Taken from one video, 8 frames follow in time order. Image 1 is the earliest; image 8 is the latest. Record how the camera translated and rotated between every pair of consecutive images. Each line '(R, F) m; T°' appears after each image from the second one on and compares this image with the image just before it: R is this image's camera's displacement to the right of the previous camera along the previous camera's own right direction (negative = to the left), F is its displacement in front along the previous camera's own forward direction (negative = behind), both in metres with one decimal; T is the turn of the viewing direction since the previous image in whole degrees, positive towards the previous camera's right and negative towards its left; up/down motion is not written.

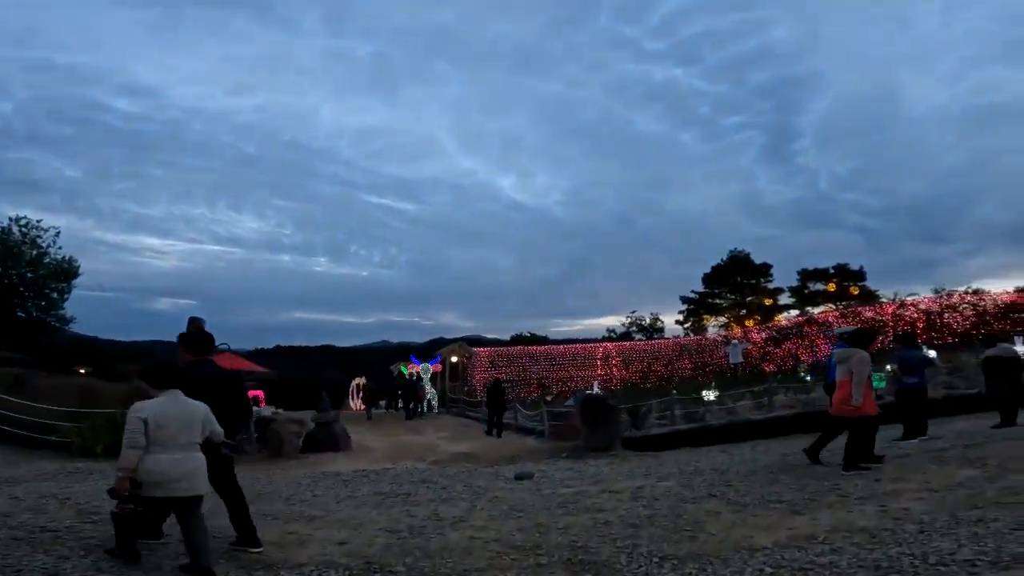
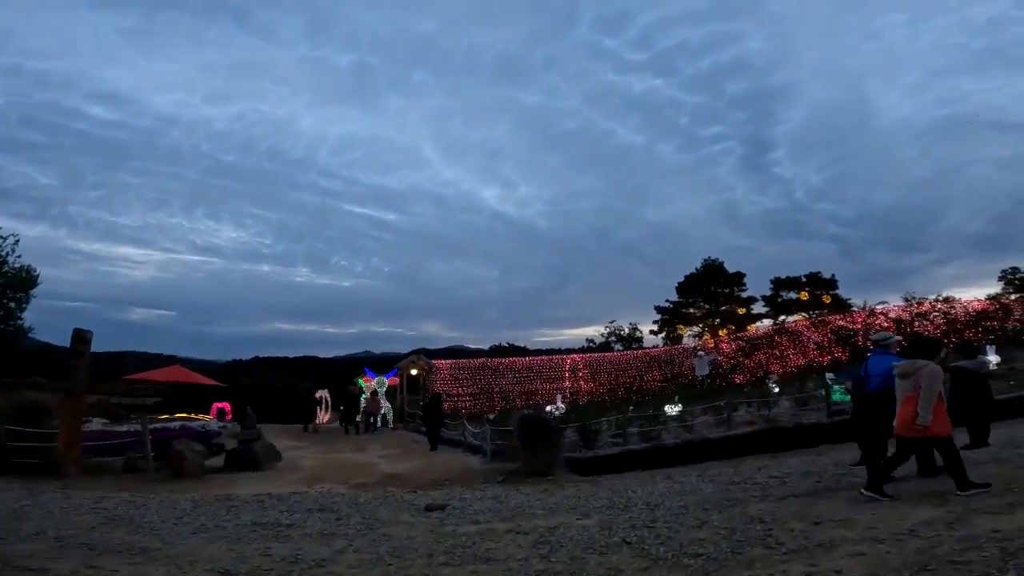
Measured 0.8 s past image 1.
(+1.4, +1.3) m; +2°
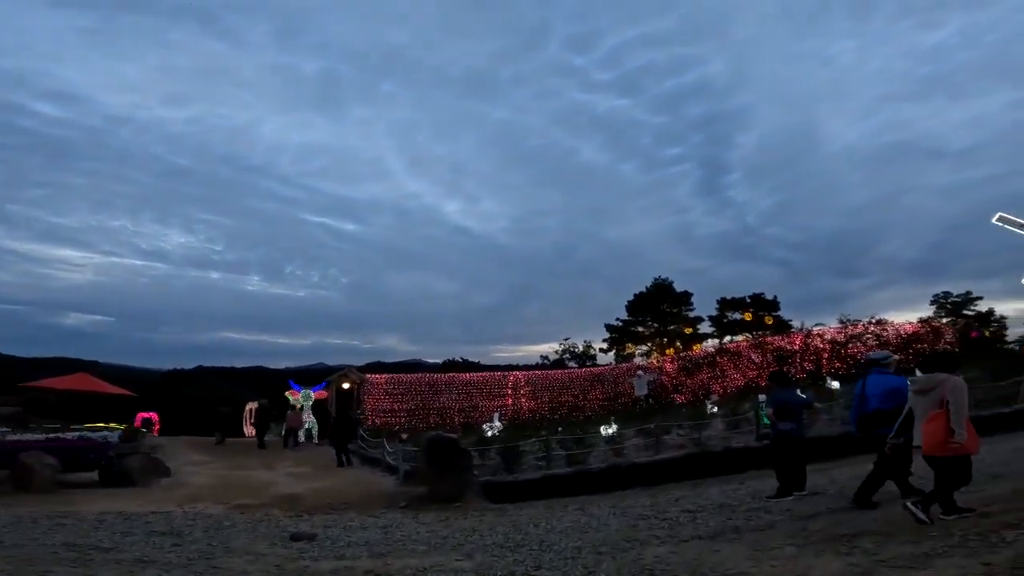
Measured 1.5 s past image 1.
(+1.2, +1.0) m; +4°
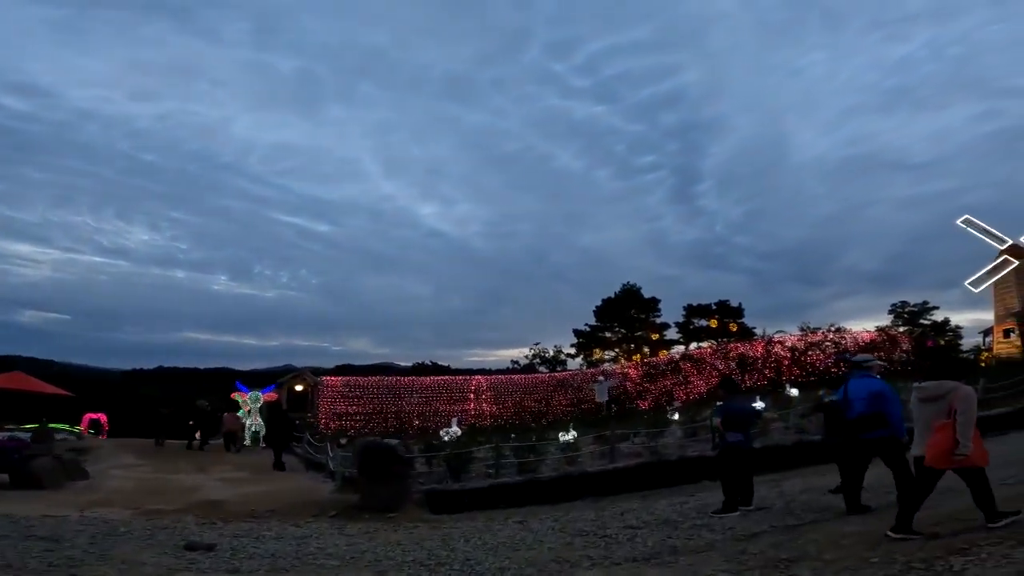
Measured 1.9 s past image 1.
(+0.7, +0.6) m; +3°
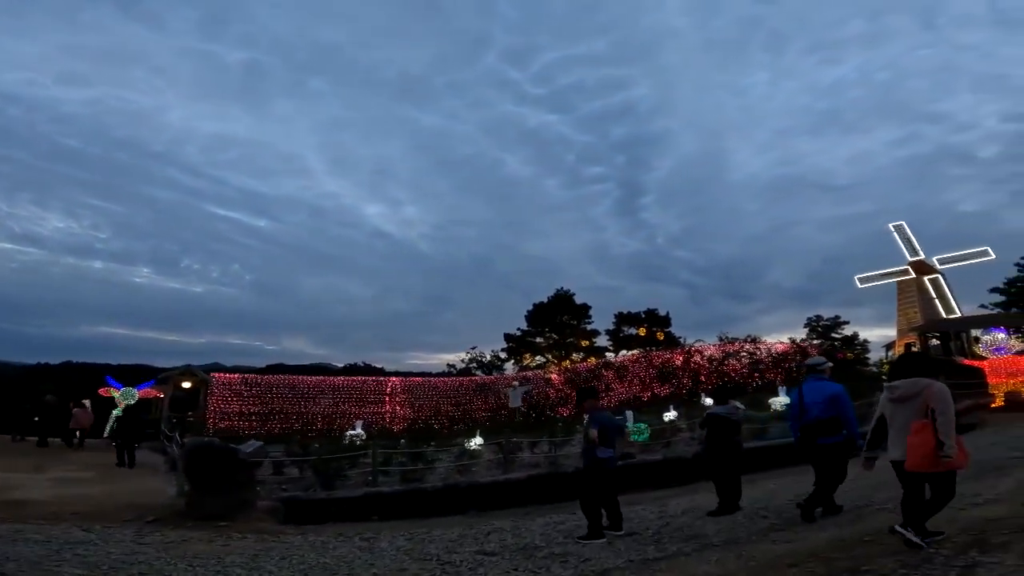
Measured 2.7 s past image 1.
(+1.5, +1.2) m; +6°
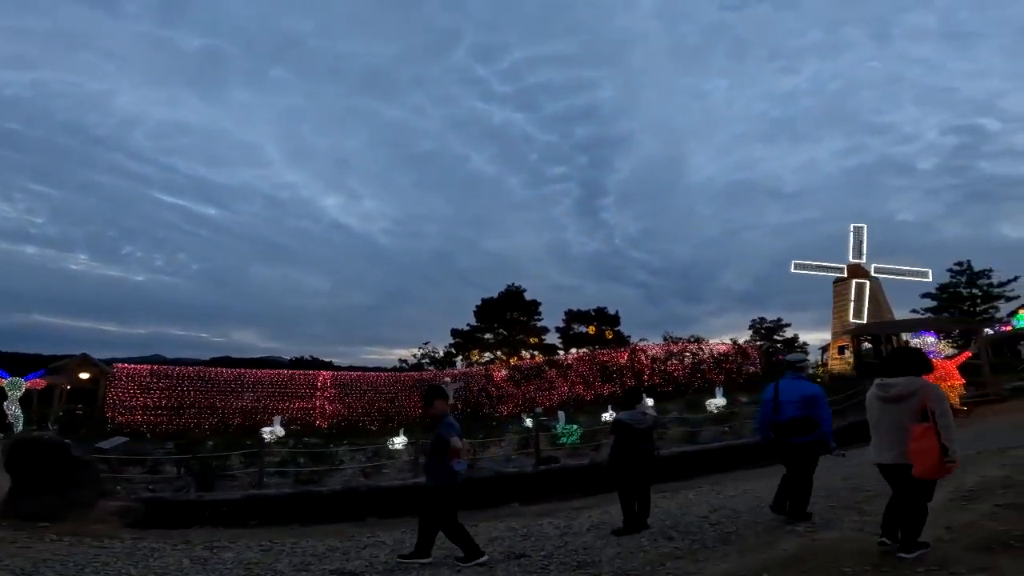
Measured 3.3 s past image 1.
(+1.0, +1.1) m; +4°
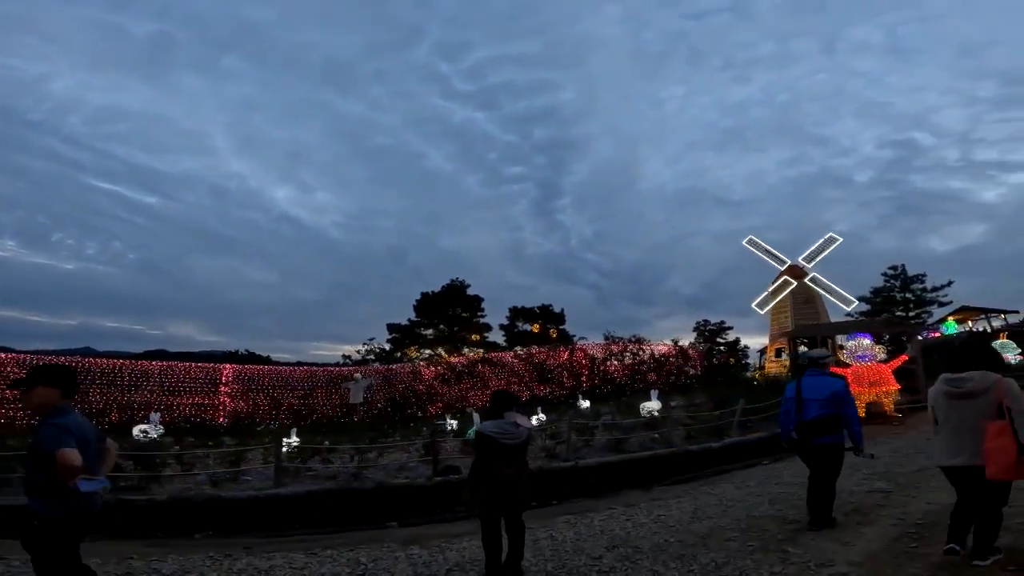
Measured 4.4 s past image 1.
(+1.2, +1.8) m; +5°
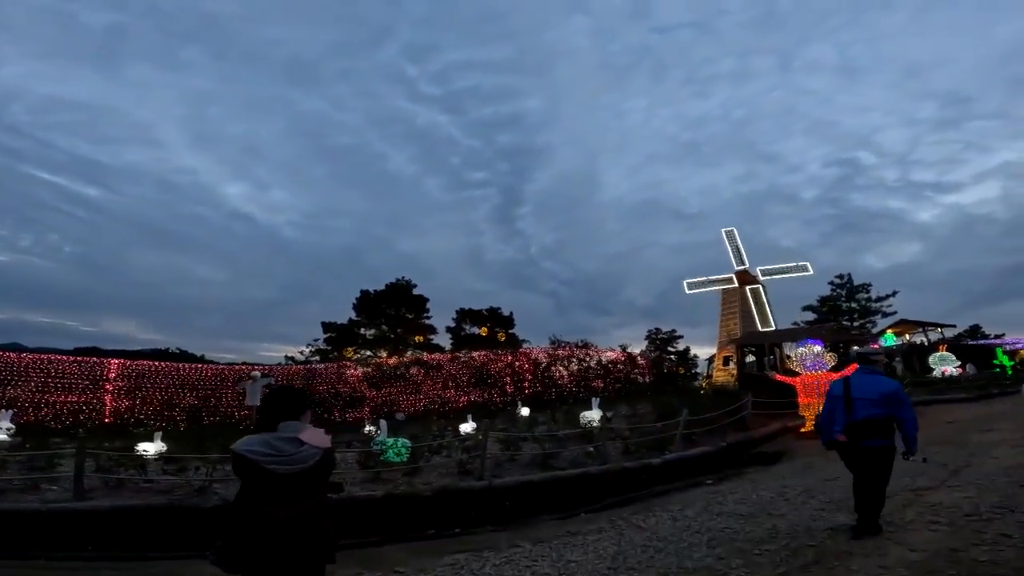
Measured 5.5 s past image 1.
(+1.0, +1.9) m; +4°
